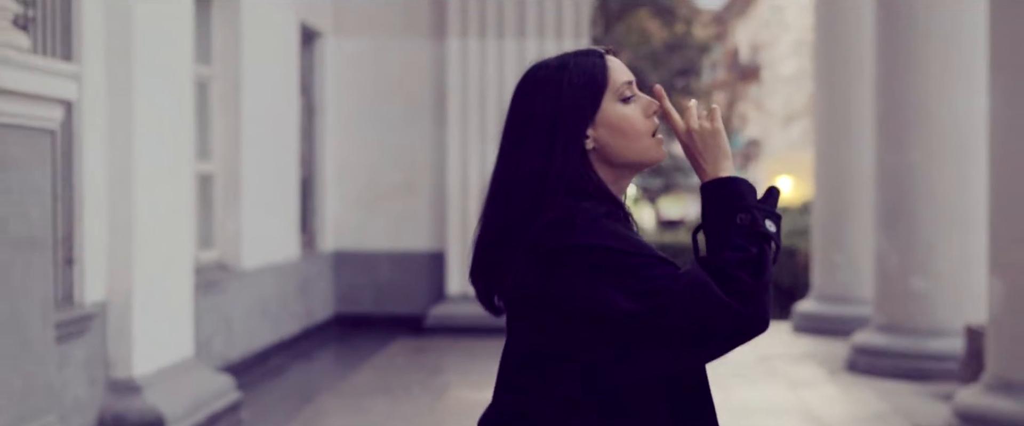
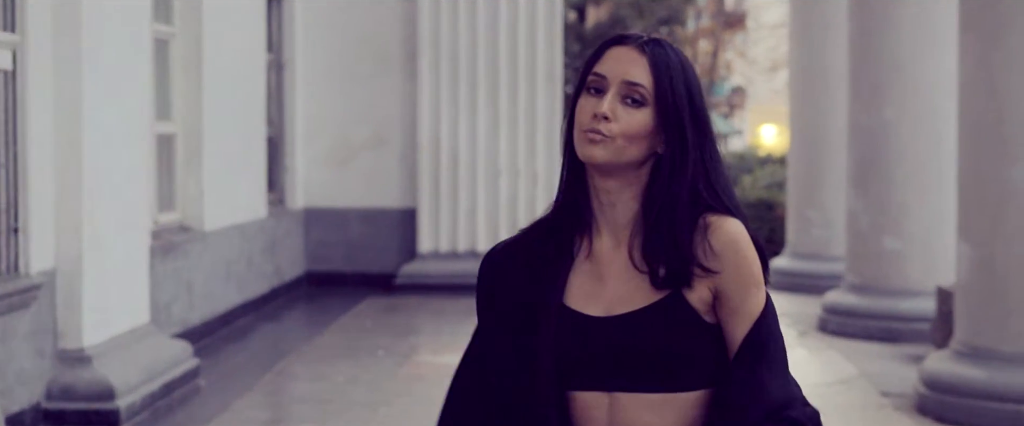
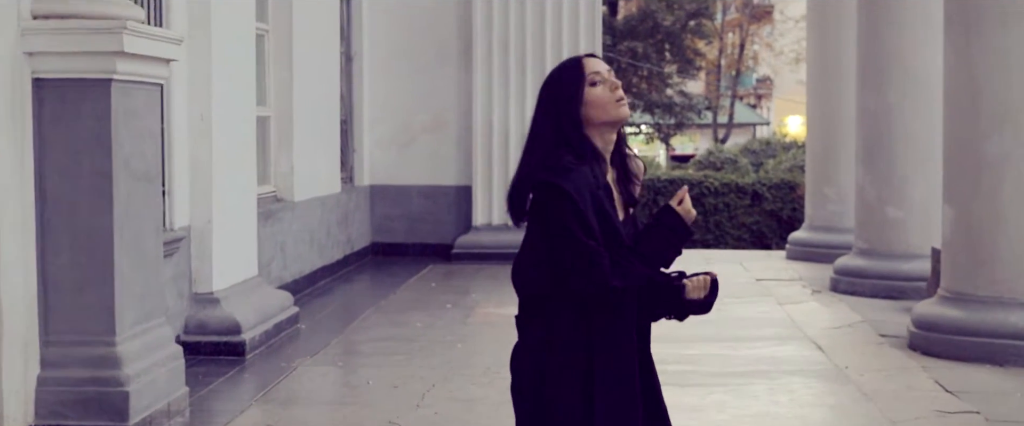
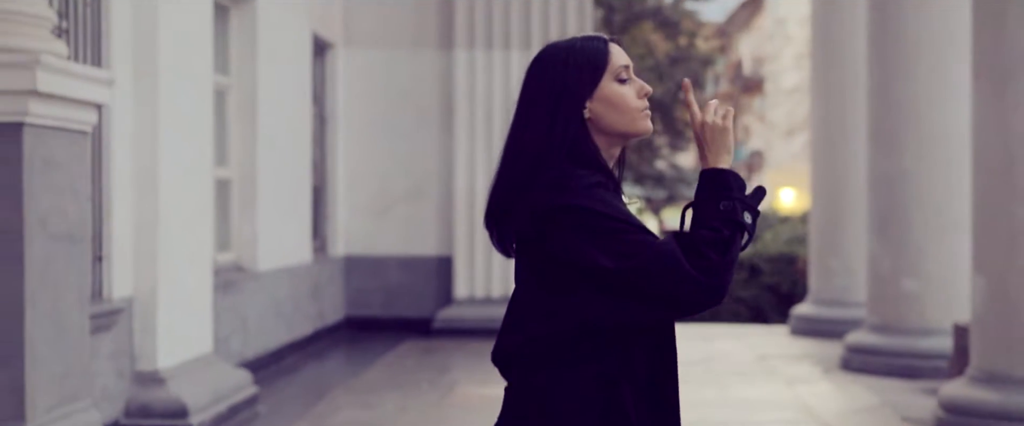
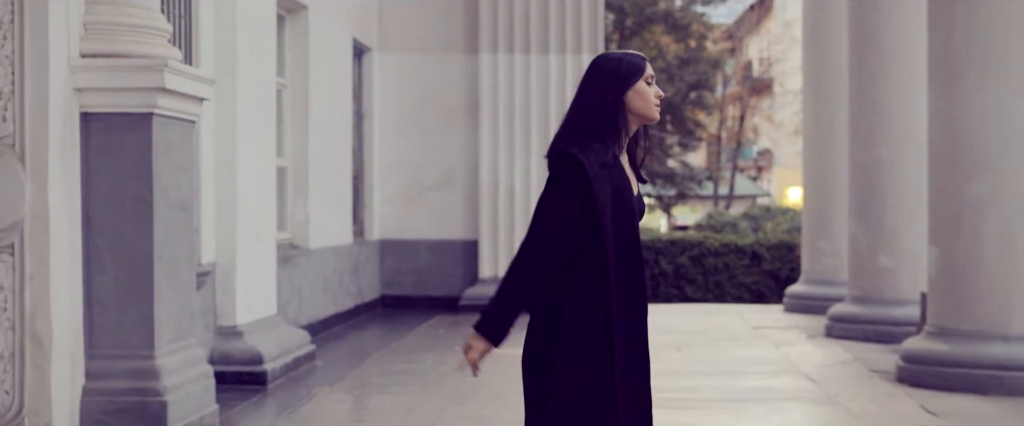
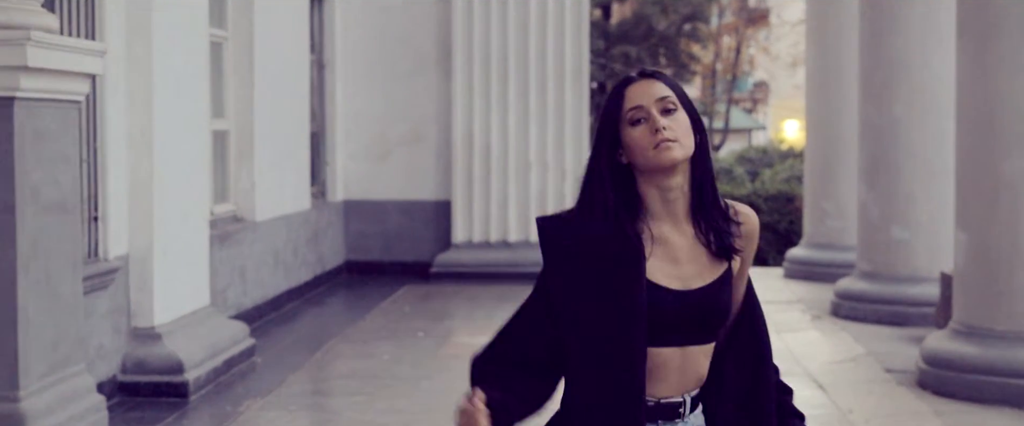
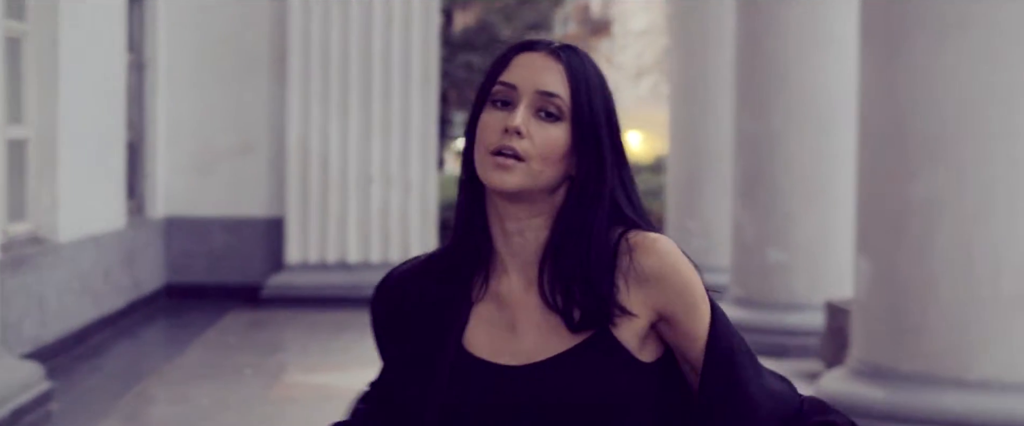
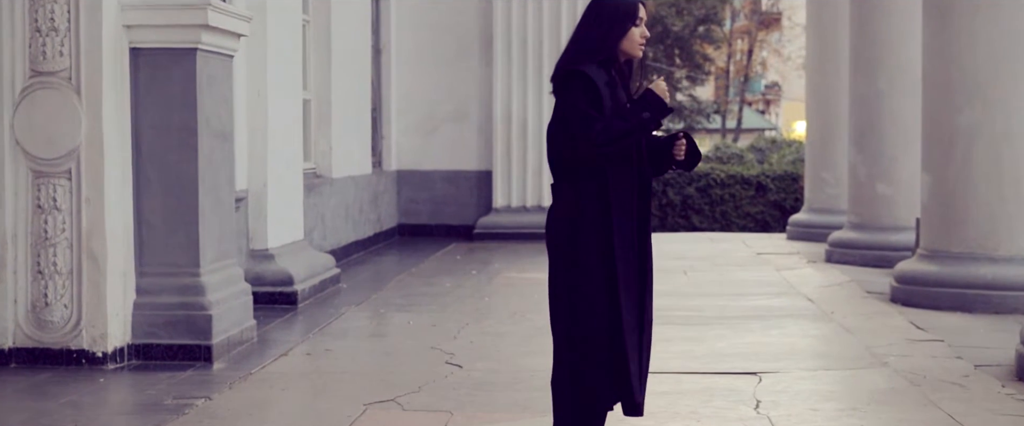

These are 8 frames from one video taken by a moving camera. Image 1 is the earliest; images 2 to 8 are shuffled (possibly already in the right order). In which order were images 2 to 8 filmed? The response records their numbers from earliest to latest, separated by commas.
4, 5, 8, 3, 6, 2, 7
